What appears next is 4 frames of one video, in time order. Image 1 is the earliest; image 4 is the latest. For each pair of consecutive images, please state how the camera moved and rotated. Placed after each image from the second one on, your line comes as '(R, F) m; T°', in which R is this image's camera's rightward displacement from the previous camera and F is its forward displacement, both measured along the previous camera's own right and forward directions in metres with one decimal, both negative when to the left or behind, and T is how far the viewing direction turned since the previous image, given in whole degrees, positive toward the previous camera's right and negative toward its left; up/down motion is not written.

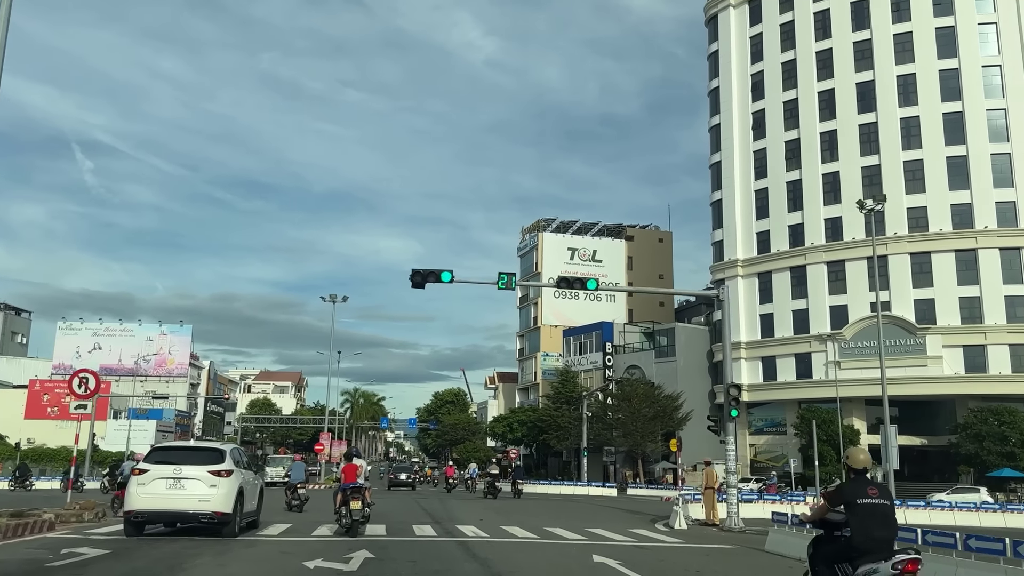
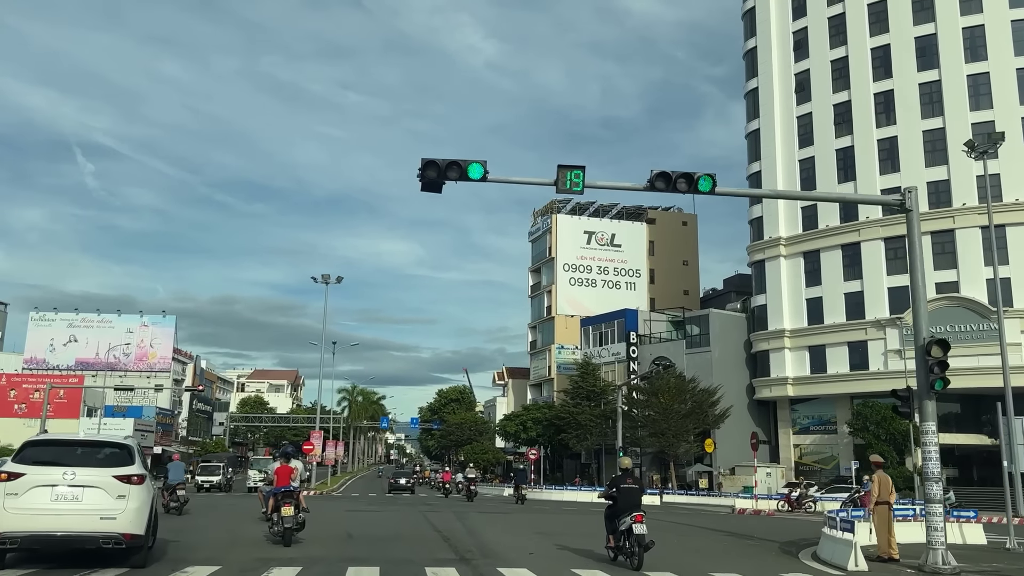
(-0.9, +6.3) m; 0°
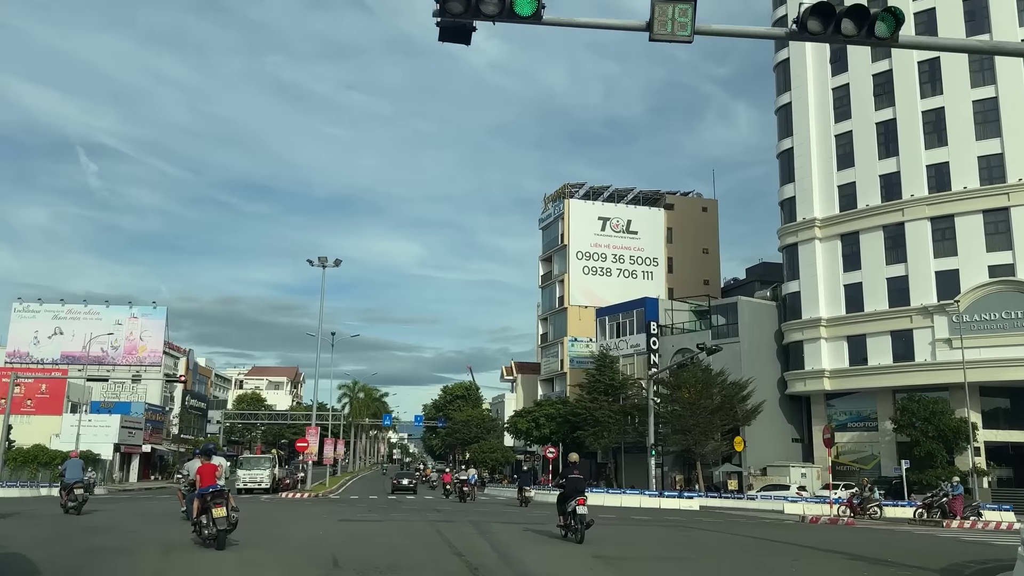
(-0.6, +3.9) m; 0°
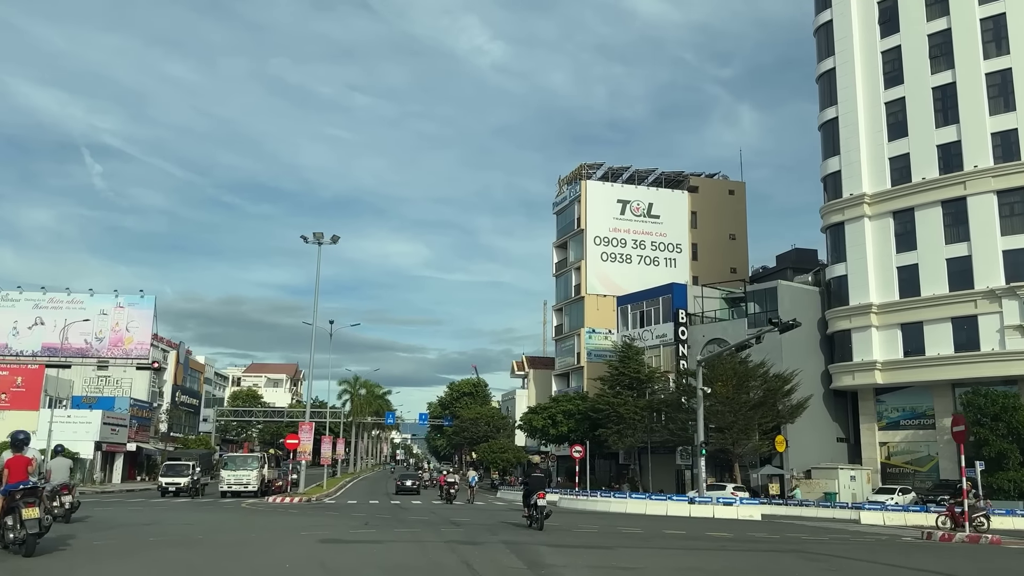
(-0.7, +4.5) m; 0°
